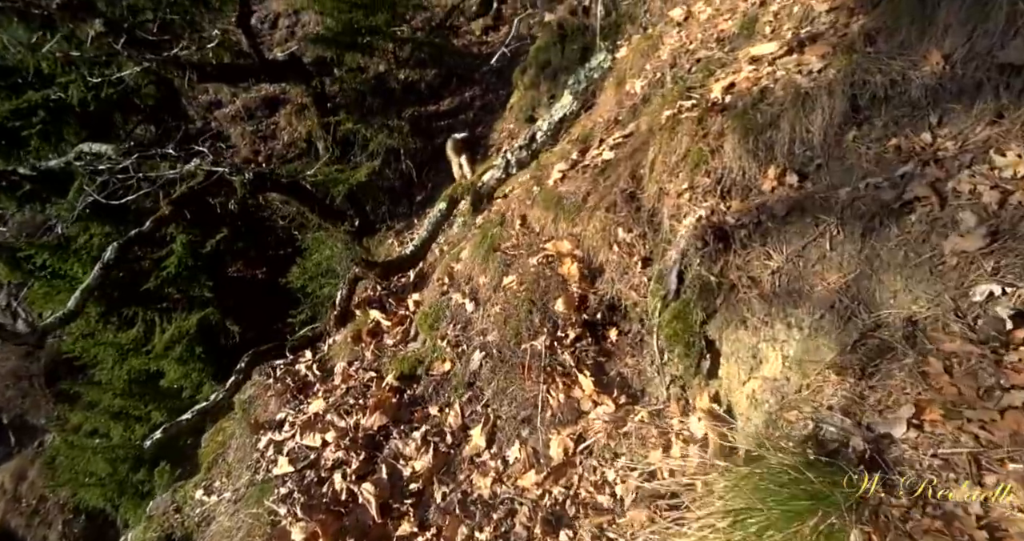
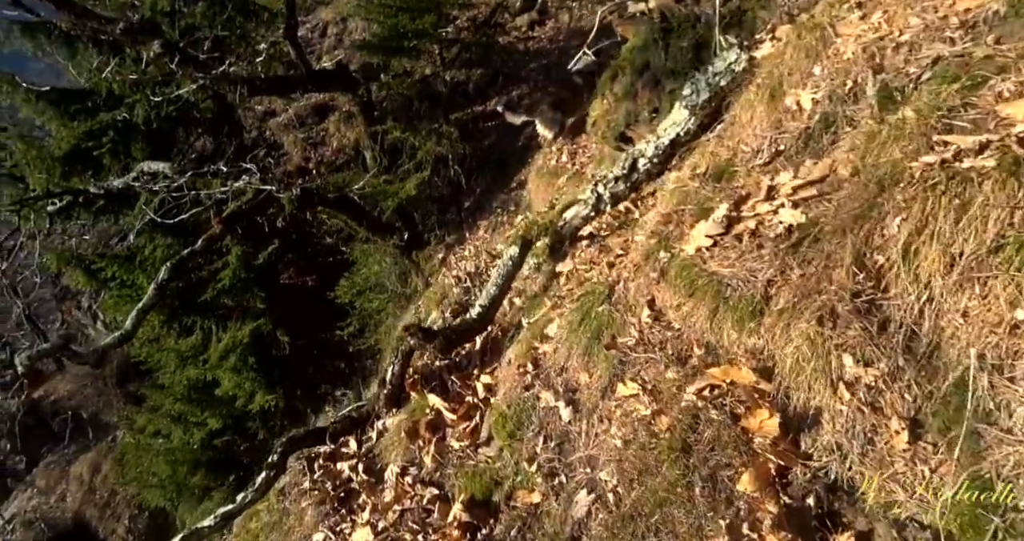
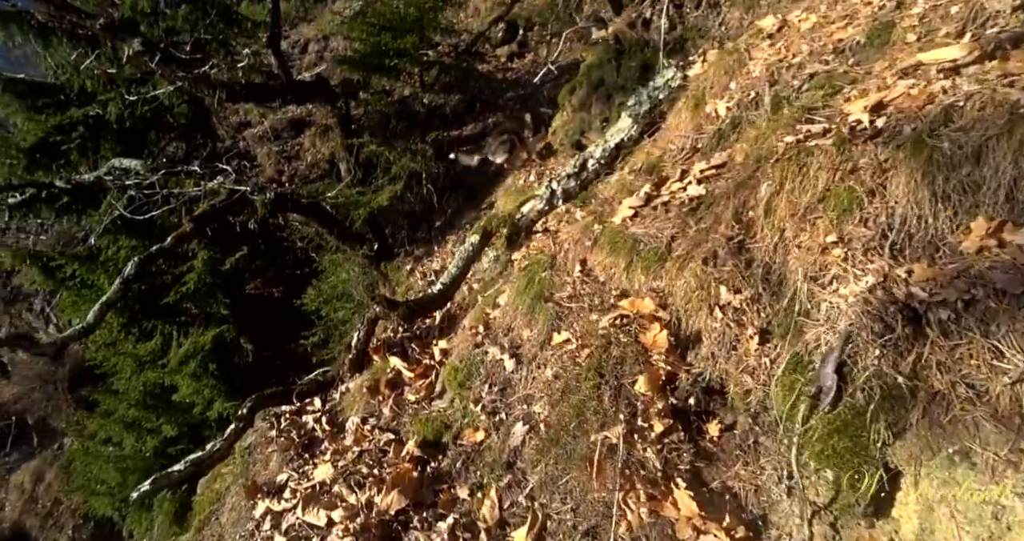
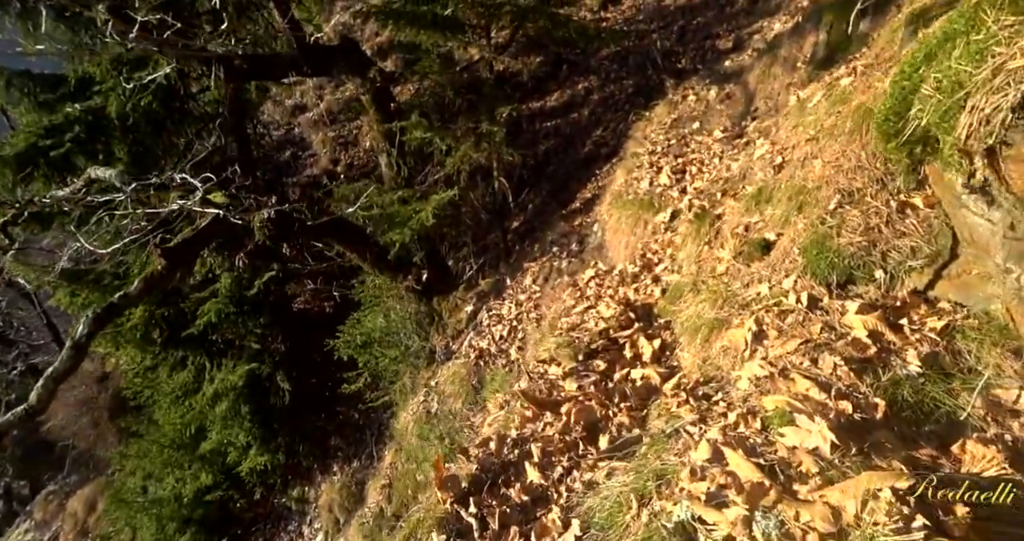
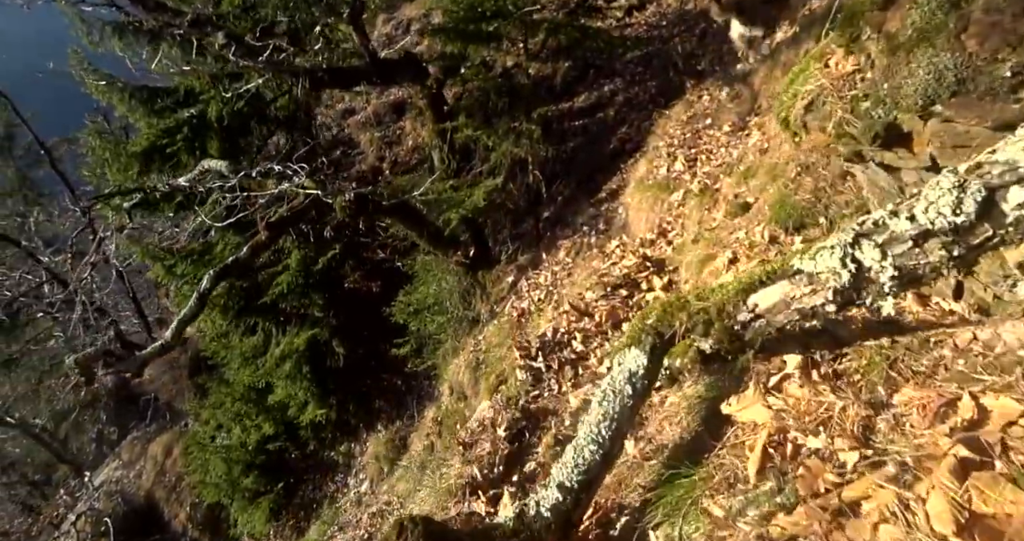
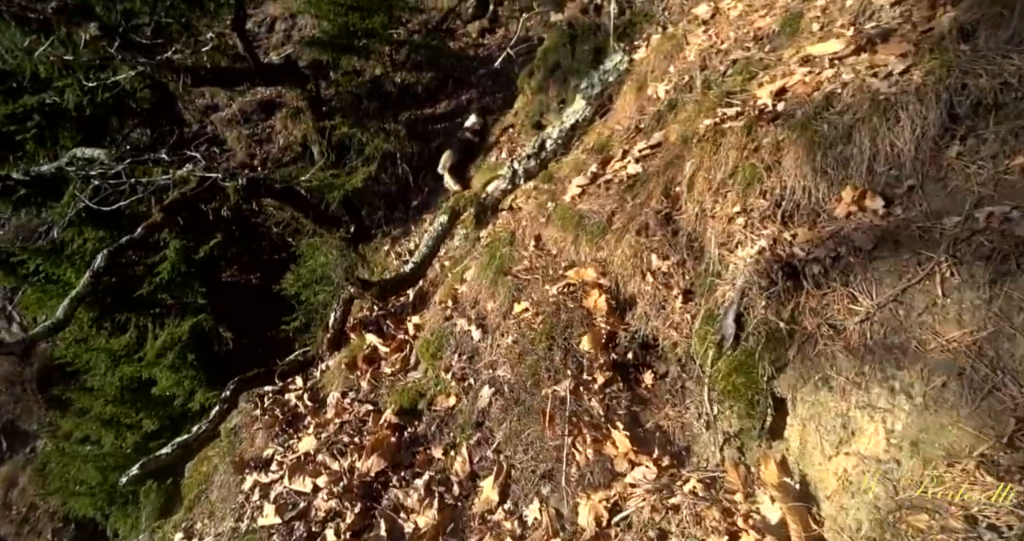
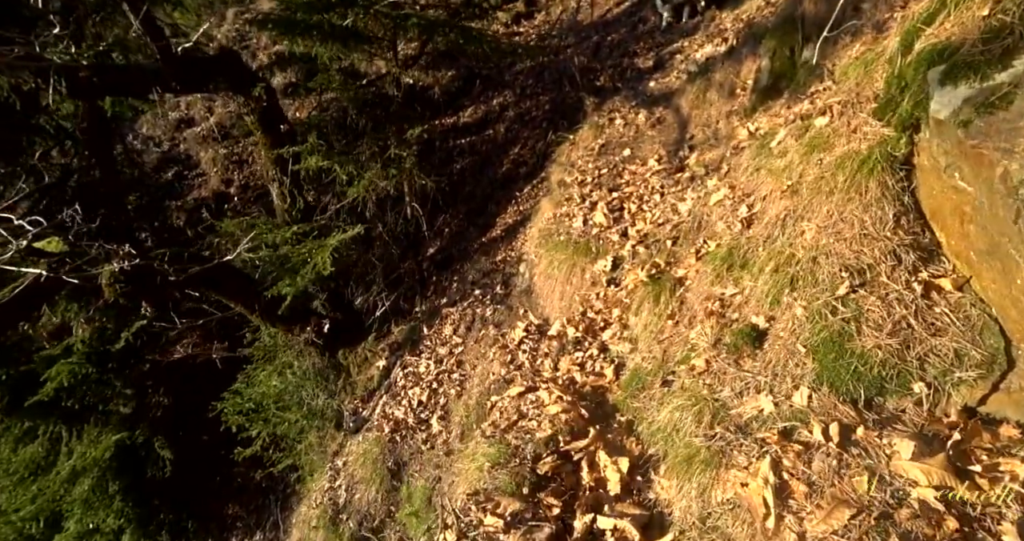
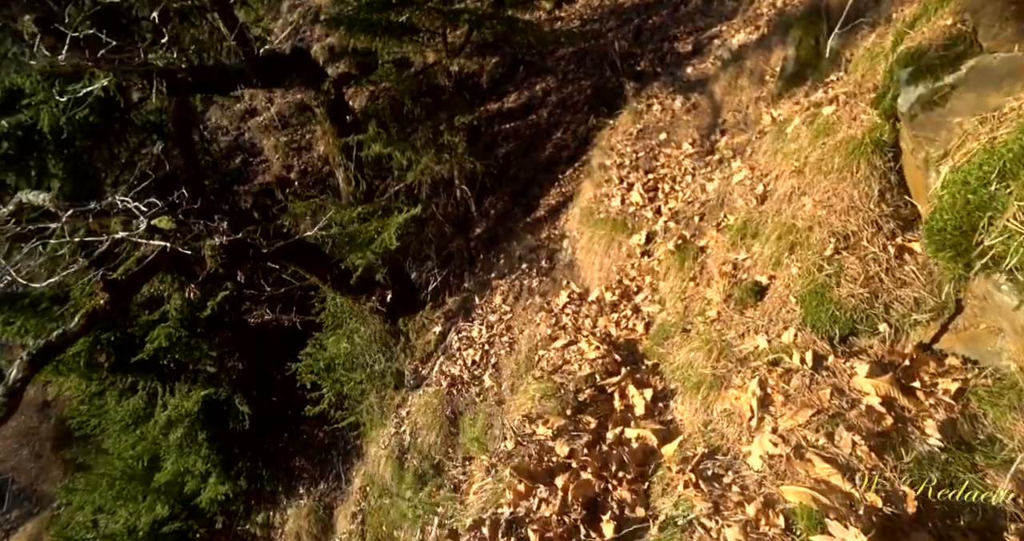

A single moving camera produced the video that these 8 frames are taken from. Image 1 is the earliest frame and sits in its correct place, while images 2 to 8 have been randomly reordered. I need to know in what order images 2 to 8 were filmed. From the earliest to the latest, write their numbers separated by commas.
6, 3, 2, 5, 4, 8, 7
